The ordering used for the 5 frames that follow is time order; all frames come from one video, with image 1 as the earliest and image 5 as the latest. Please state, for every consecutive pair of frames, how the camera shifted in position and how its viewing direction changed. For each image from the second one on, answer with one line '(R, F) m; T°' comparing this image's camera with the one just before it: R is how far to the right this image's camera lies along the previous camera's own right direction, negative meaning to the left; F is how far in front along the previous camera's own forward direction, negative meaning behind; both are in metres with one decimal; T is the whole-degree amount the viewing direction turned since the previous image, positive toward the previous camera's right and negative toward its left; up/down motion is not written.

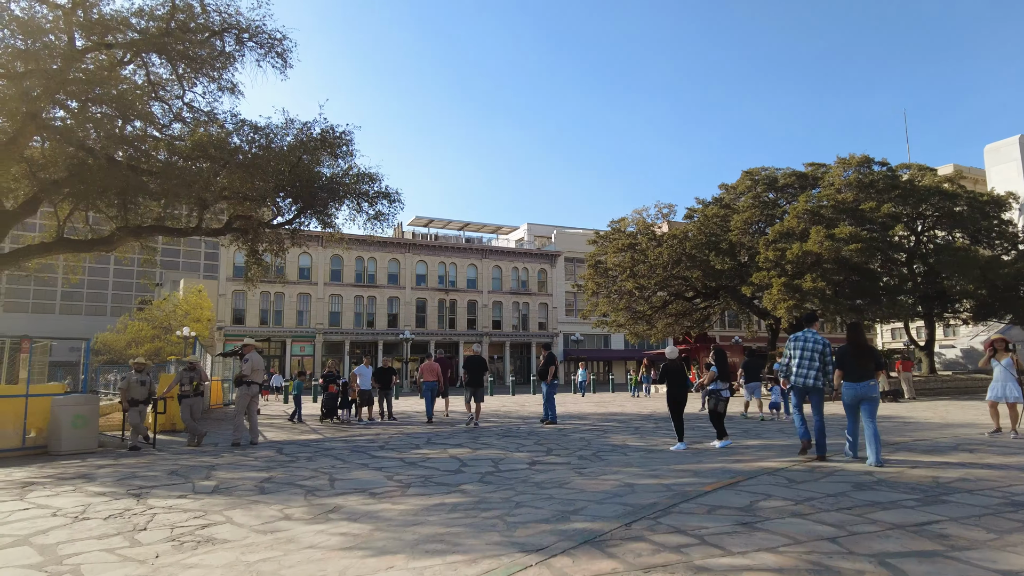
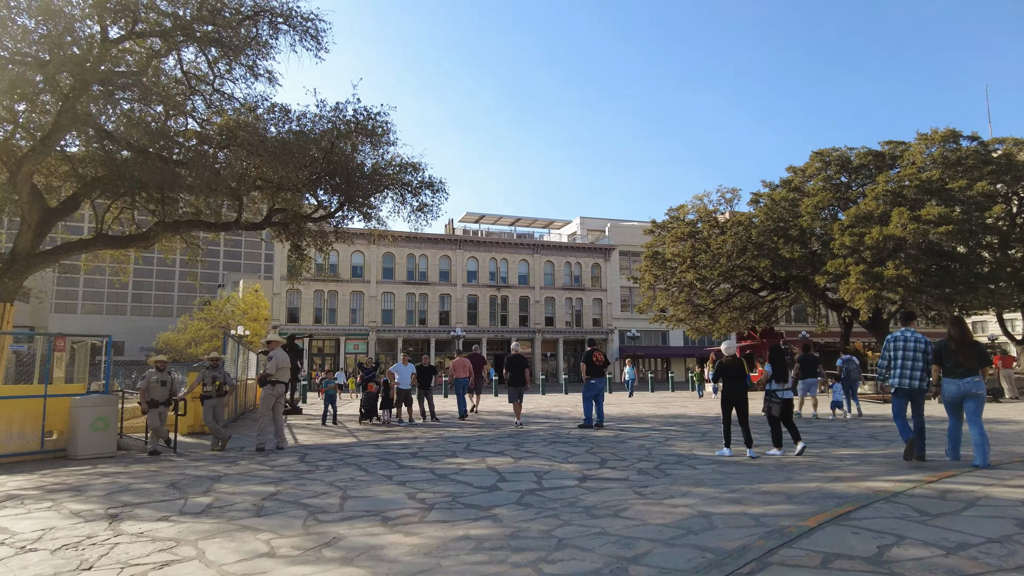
(+0.1, +1.1) m; -5°
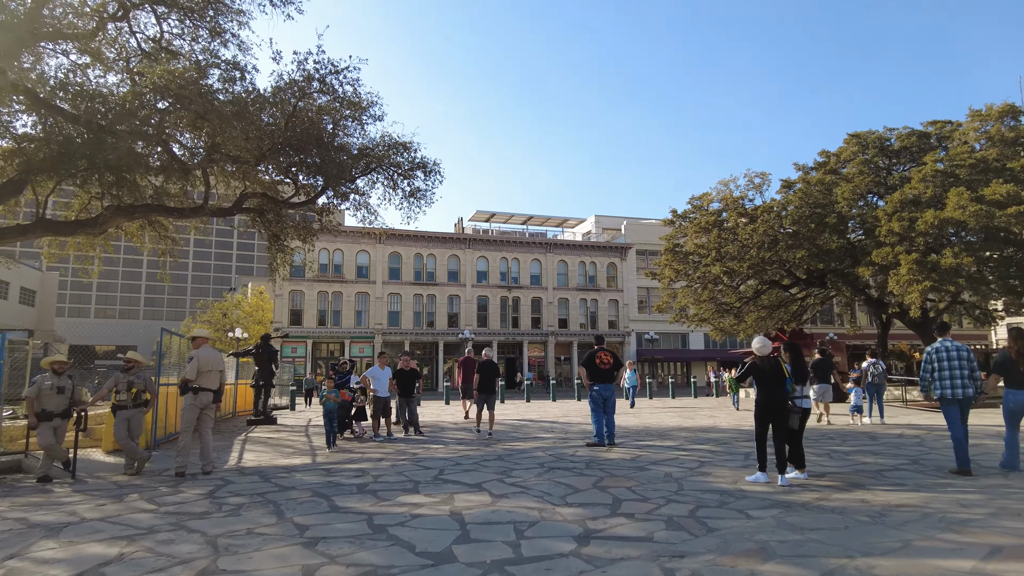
(+0.3, +2.1) m; -1°
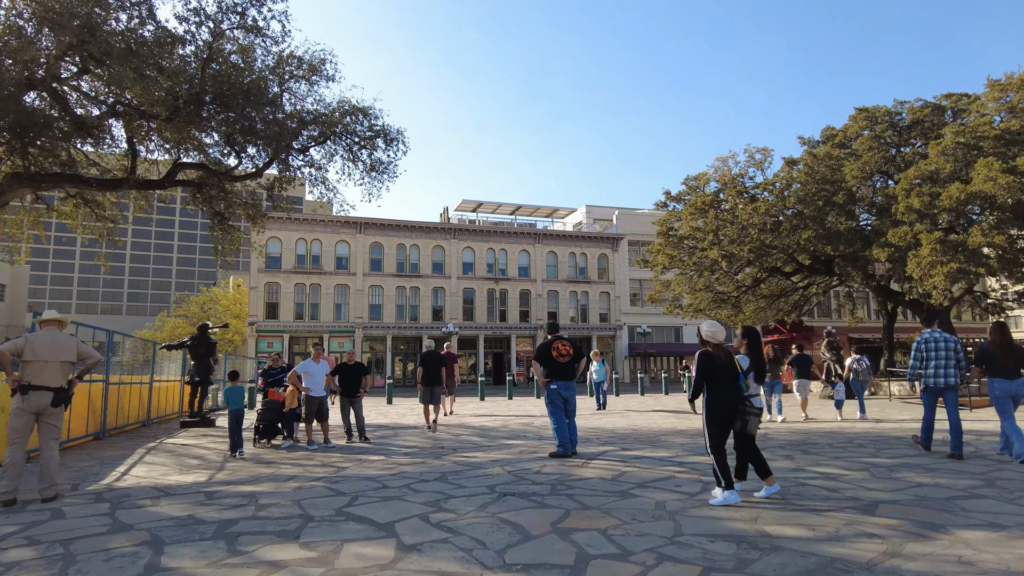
(+0.4, +1.8) m; +1°
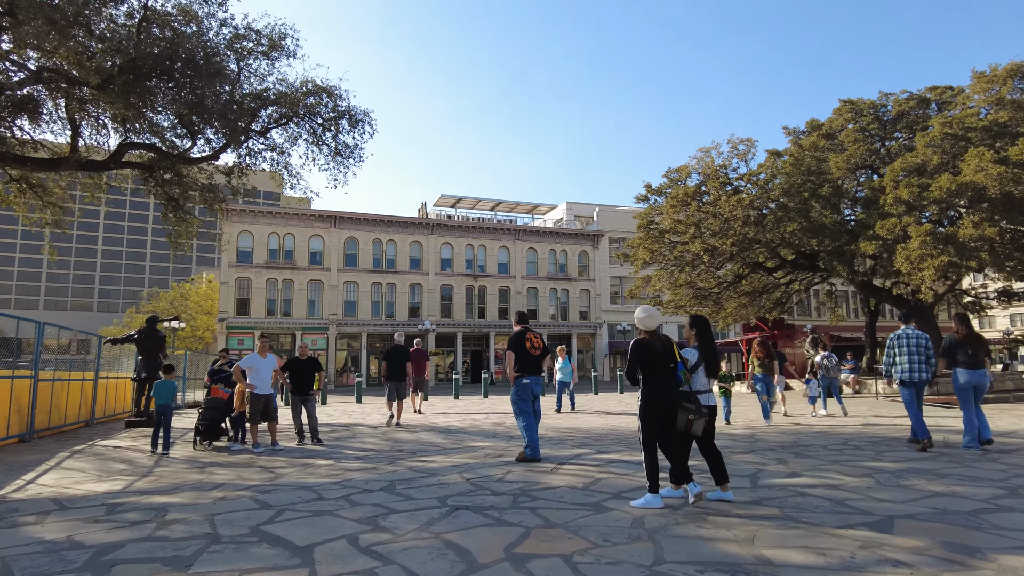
(+0.2, +0.8) m; +2°
